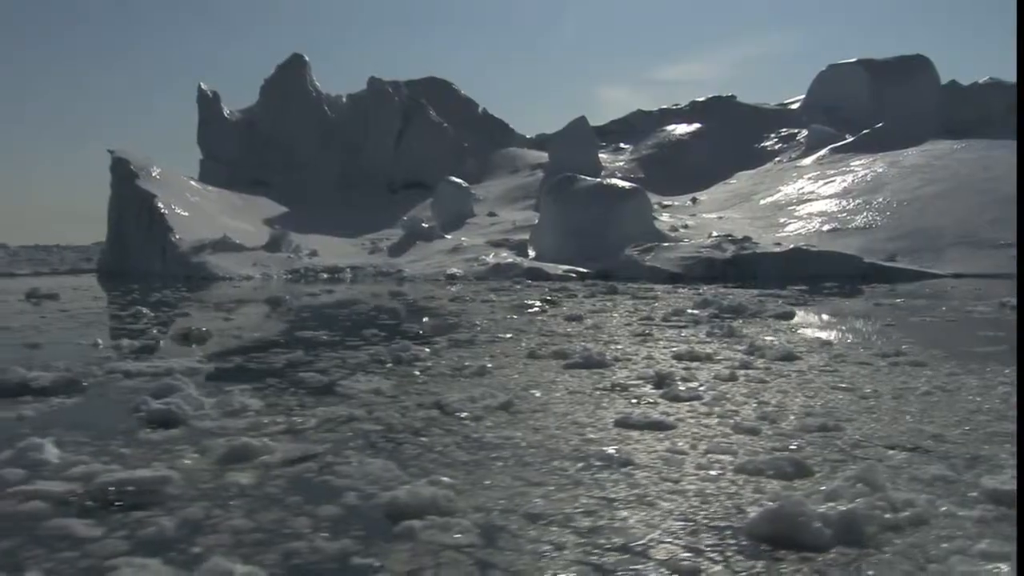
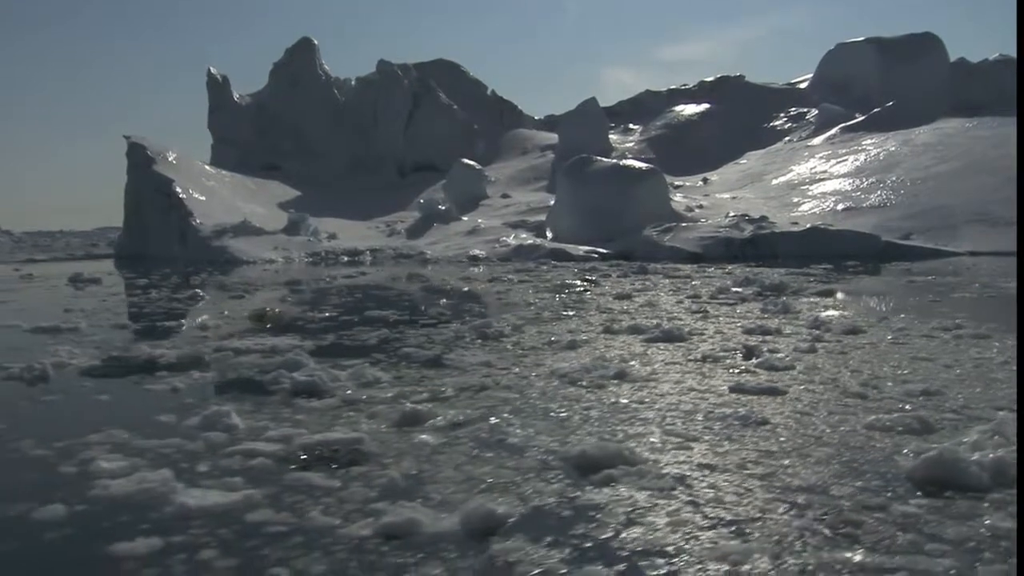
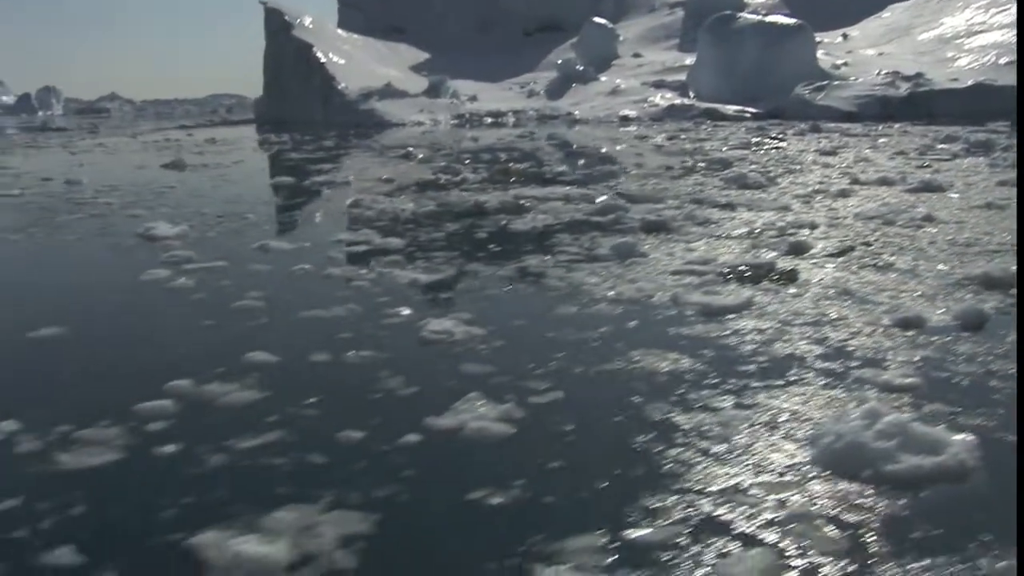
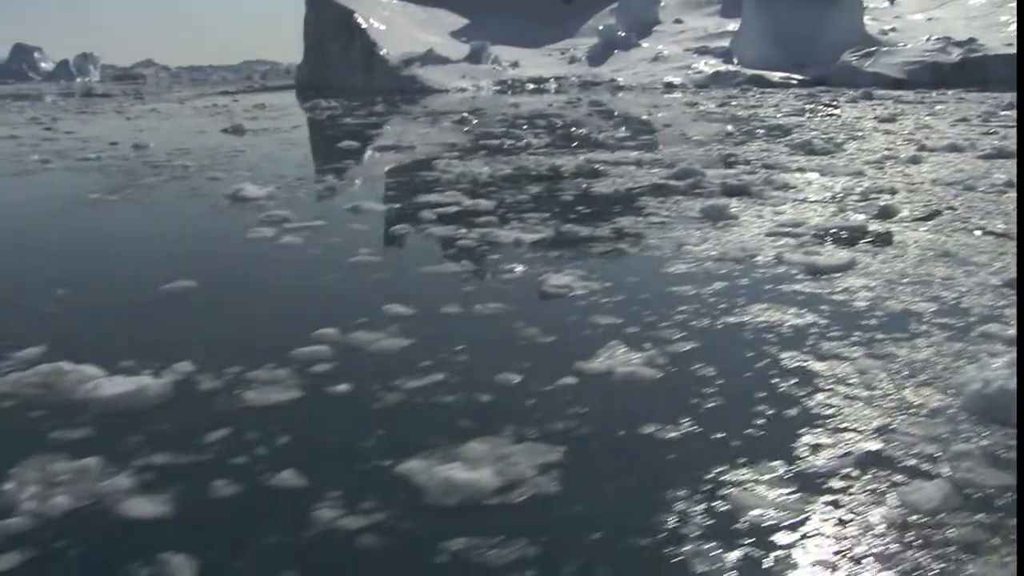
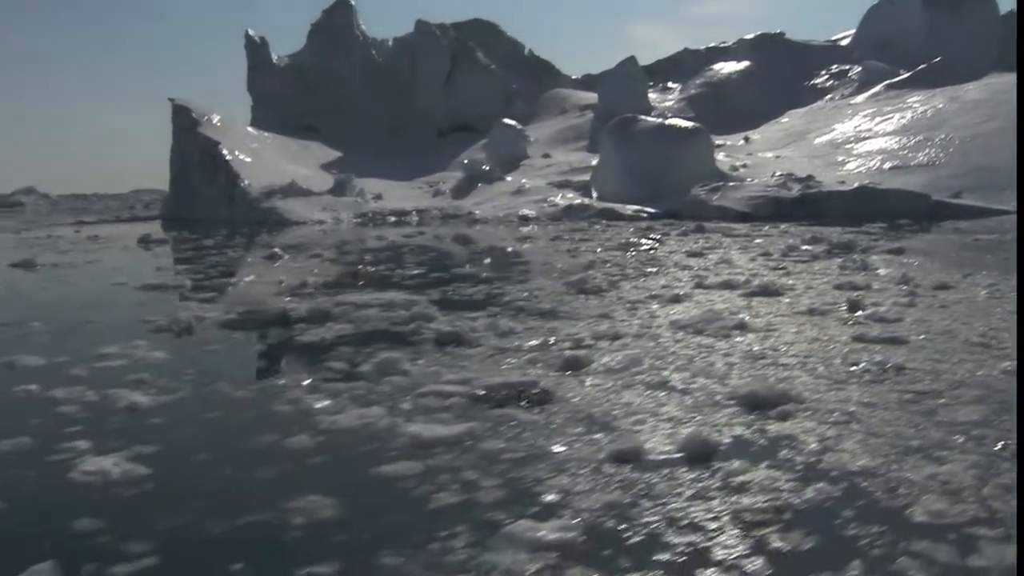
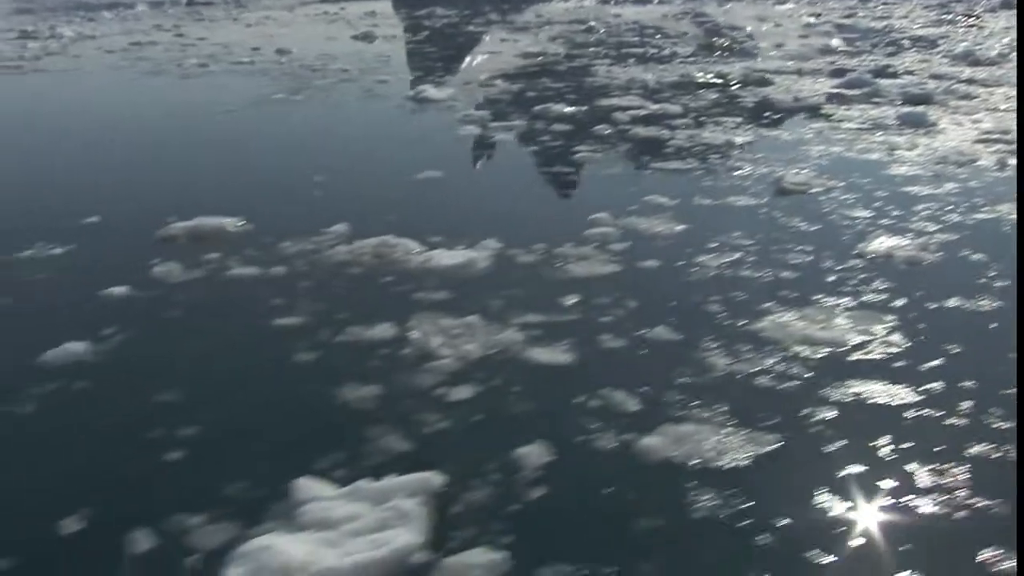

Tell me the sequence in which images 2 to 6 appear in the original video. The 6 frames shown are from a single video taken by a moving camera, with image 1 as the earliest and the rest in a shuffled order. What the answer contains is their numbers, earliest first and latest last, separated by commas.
2, 5, 3, 4, 6
